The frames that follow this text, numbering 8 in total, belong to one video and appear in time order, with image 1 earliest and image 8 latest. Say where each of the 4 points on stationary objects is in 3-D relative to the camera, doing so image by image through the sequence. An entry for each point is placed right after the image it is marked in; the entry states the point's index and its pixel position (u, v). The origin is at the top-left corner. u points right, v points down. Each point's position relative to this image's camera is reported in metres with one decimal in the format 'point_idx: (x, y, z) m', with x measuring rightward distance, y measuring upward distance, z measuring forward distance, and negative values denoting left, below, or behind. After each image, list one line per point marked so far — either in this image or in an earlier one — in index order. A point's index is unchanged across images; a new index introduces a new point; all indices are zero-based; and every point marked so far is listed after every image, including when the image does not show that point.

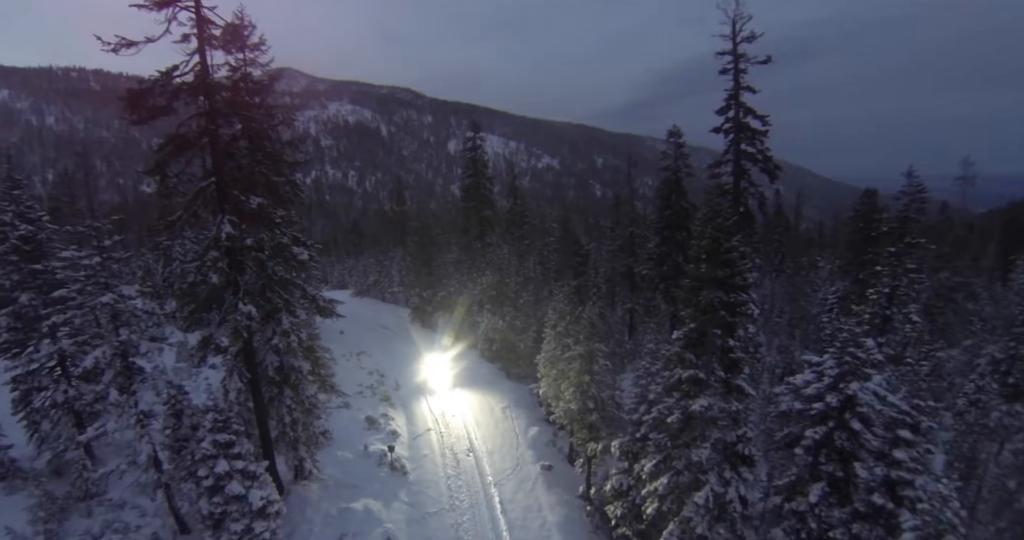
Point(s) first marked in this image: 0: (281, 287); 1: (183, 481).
0: (-6.6, -0.4, +15.9) m
1: (-9.1, -5.9, +15.4) m
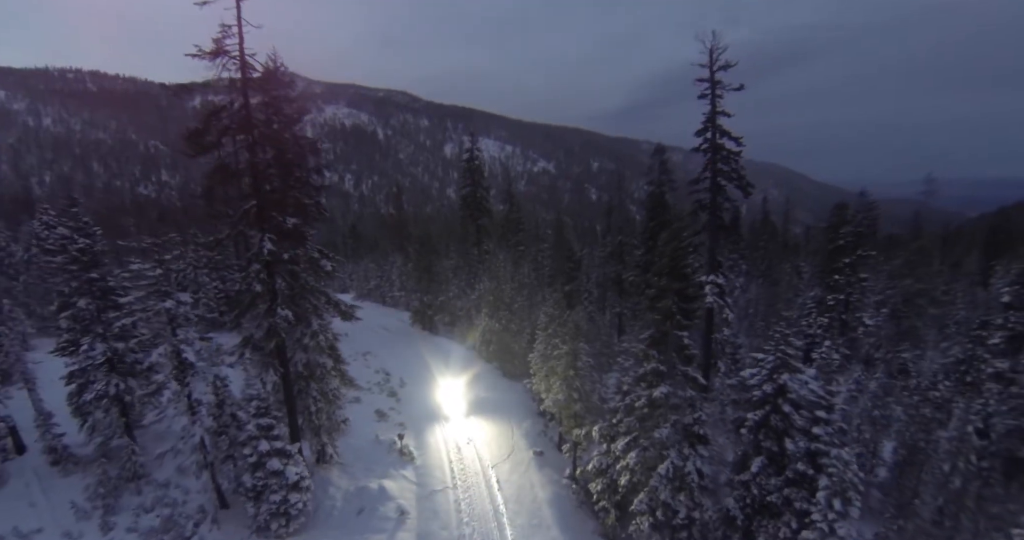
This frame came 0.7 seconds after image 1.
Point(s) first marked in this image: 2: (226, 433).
0: (-6.8, -0.7, +18.4) m
1: (-9.2, -6.2, +17.9) m
2: (-9.6, -5.5, +18.2) m
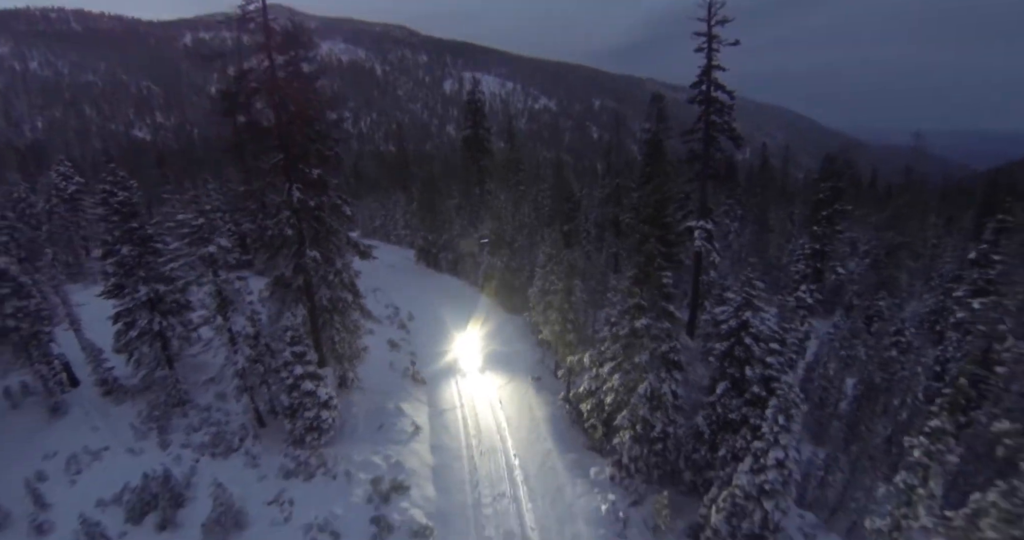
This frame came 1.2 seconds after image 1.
0: (-6.7, +1.2, +20.4) m
1: (-9.2, -4.2, +20.5) m
2: (-9.5, -3.5, +20.7) m
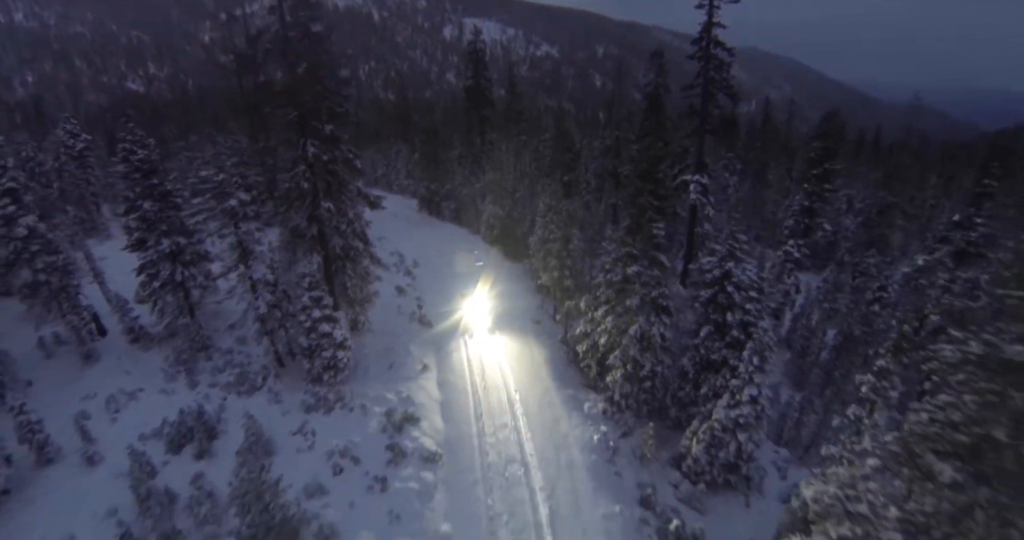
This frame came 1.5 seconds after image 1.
0: (-6.7, +3.1, +21.5) m
1: (-9.2, -2.3, +22.1) m
2: (-9.5, -1.6, +22.2) m
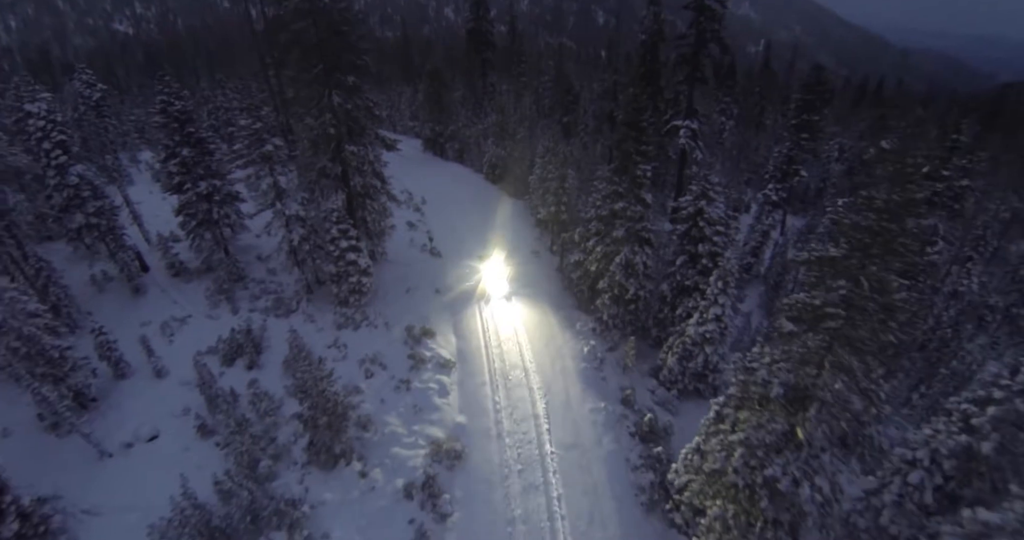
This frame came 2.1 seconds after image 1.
0: (-6.6, +5.8, +23.9) m
1: (-9.1, +0.5, +25.0) m
2: (-9.4, +1.2, +25.1) m
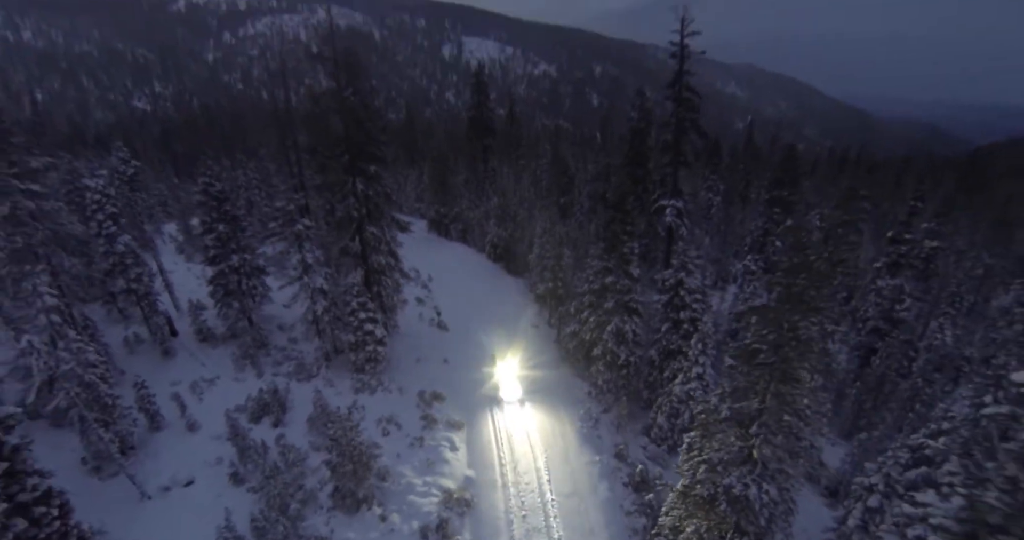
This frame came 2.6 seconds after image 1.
0: (-6.5, +2.6, +27.1) m
1: (-9.0, -2.8, +27.5) m
2: (-9.3, -2.1, +27.7) m
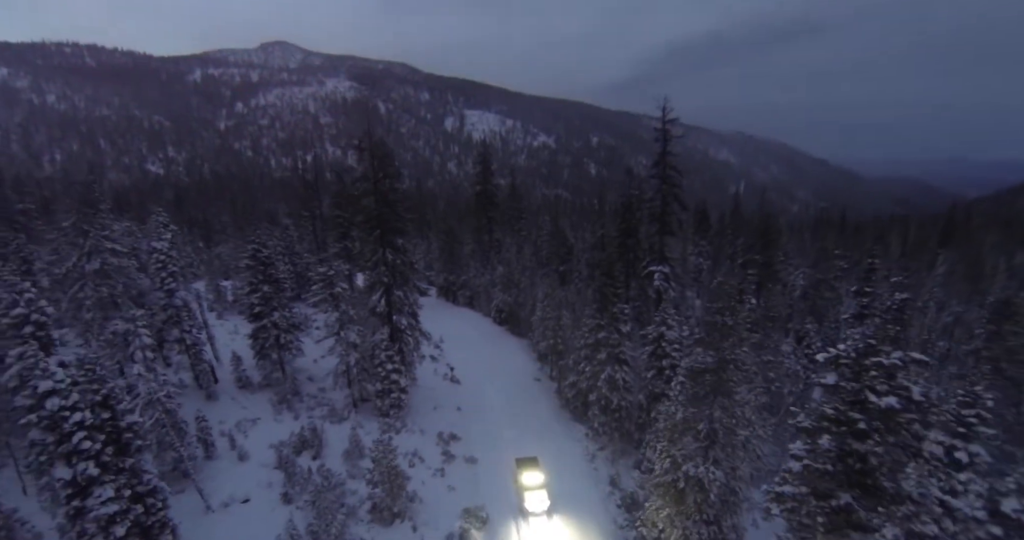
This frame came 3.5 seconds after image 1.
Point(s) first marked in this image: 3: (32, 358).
0: (-6.1, -0.5, +31.7) m
1: (-8.6, -5.9, +31.4) m
2: (-8.9, -5.2, +31.6) m
3: (-13.7, -2.4, +15.4) m
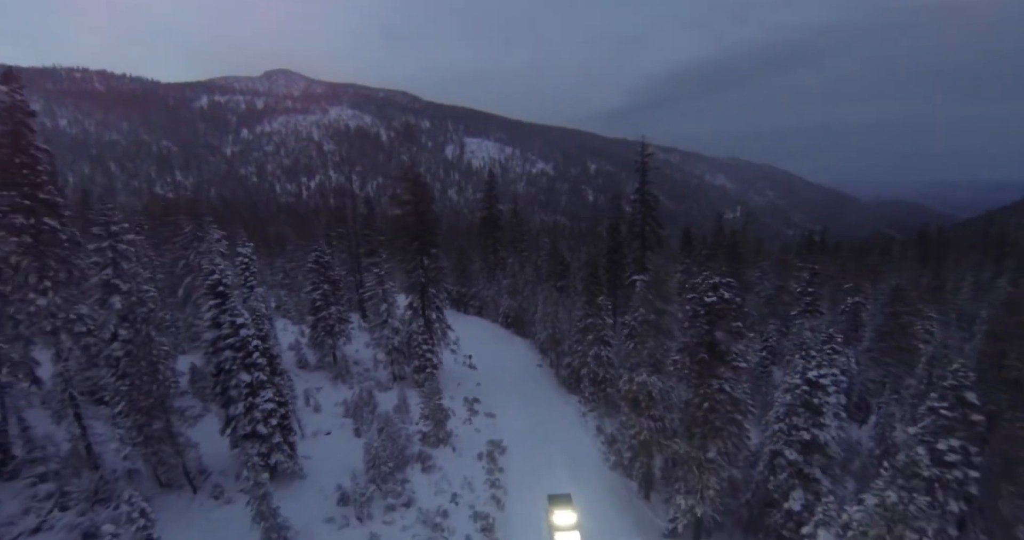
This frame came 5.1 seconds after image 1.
0: (-5.3, -0.6, +40.3) m
1: (-7.9, -6.0, +39.7) m
2: (-8.2, -5.3, +40.0) m
3: (-12.9, -1.6, +23.9) m
